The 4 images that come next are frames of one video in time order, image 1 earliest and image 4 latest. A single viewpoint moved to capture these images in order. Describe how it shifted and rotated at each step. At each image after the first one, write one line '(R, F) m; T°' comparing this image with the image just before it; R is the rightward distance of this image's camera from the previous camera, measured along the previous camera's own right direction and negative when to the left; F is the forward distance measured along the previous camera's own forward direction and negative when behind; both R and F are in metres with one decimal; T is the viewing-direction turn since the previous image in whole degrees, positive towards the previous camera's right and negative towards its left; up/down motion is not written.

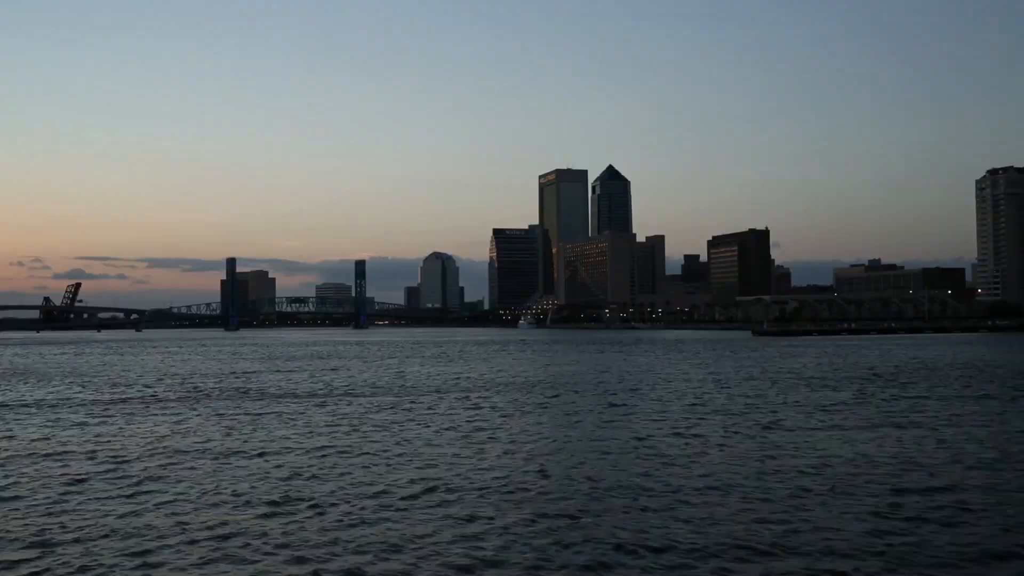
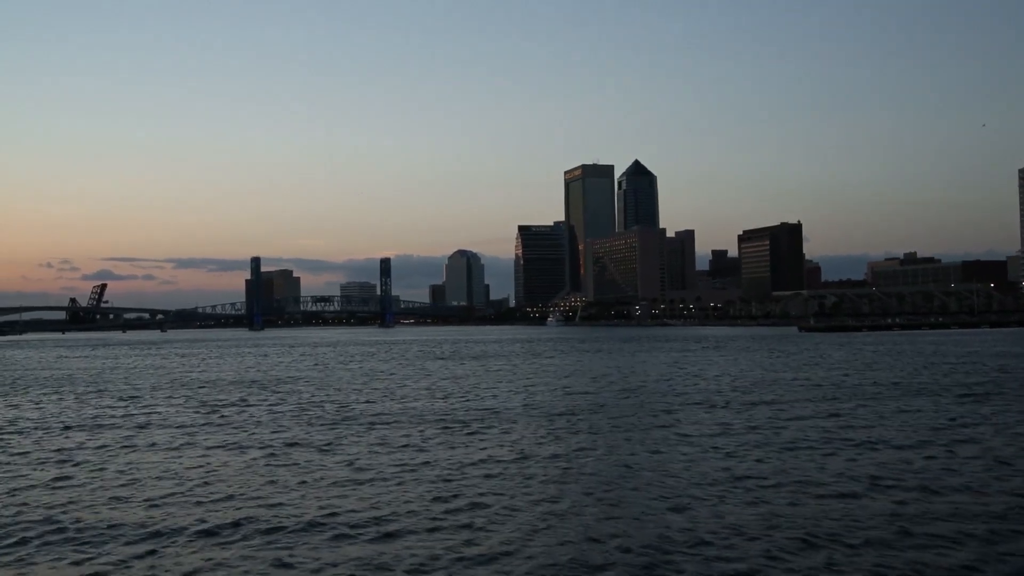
(-1.0, +2.9) m; -1°
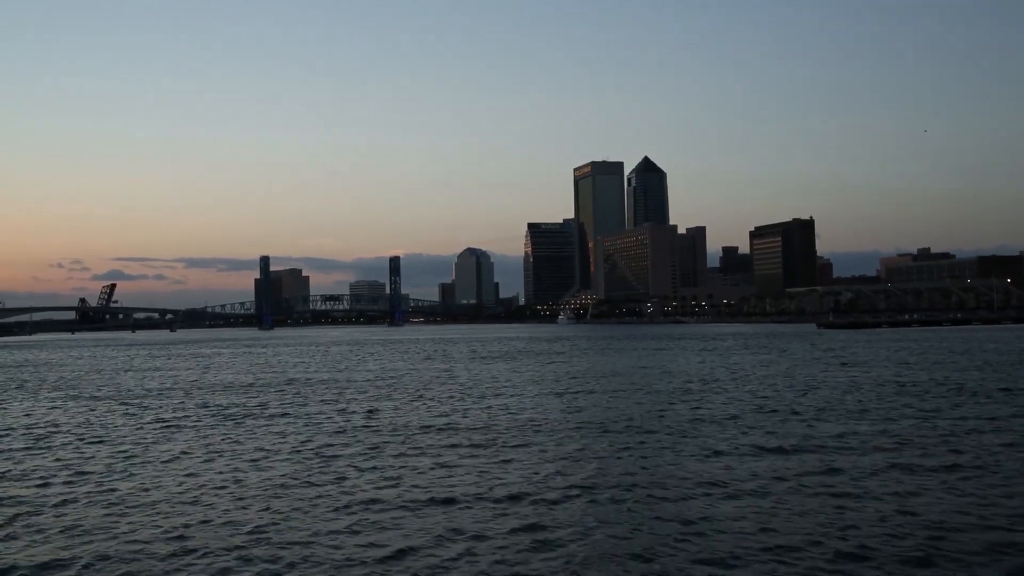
(-0.4, +1.2) m; 0°
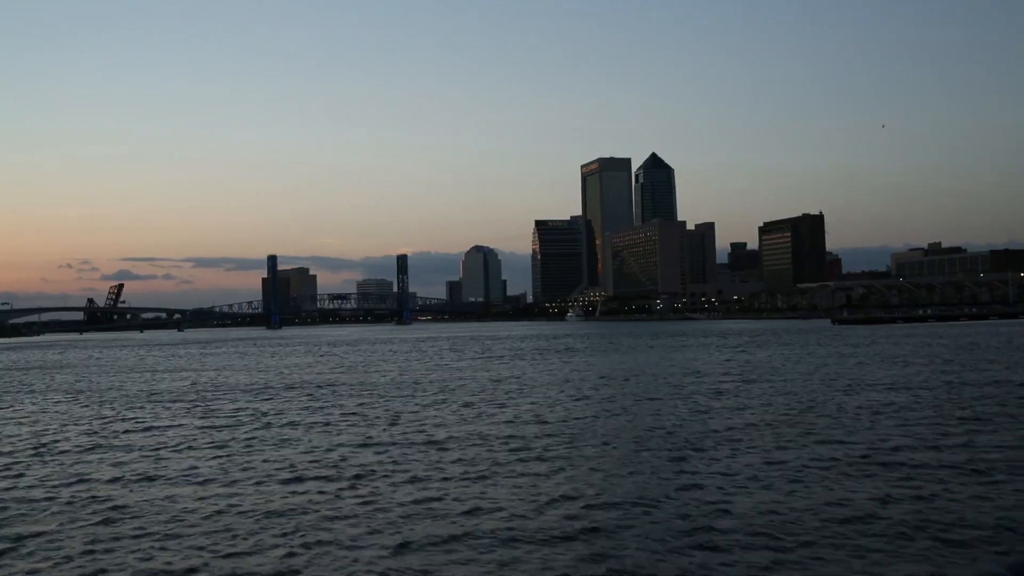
(-0.3, +0.9) m; 0°
